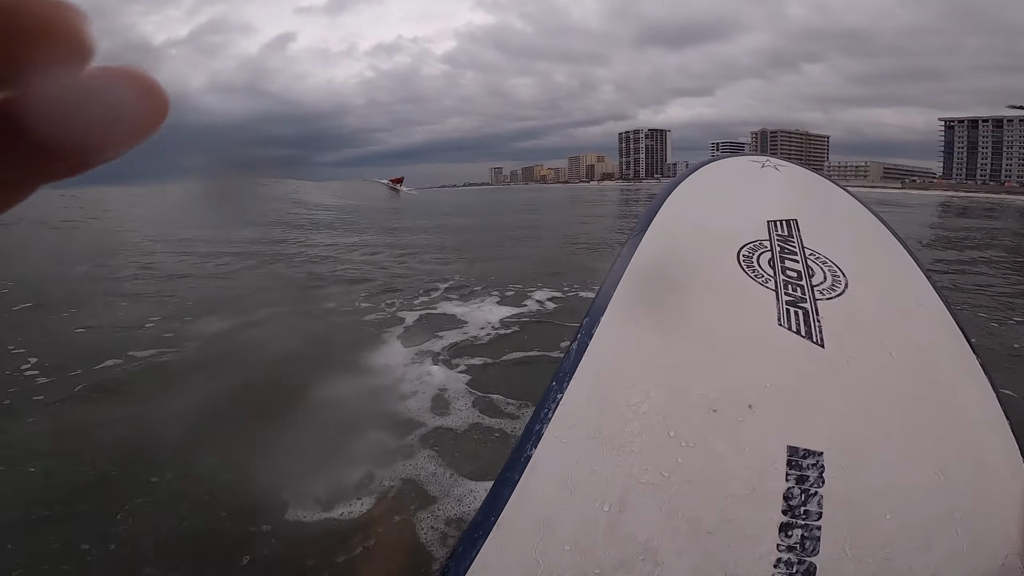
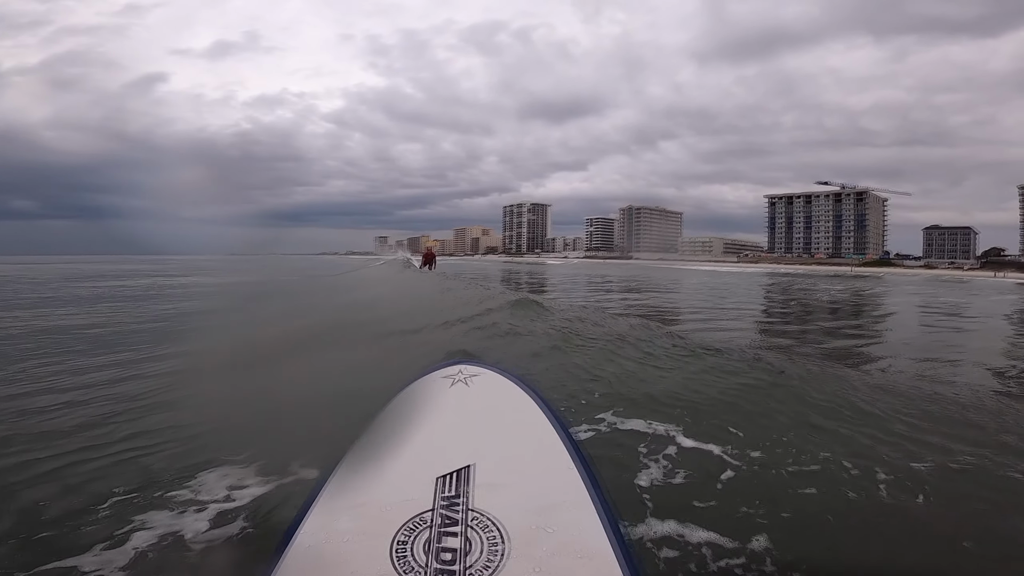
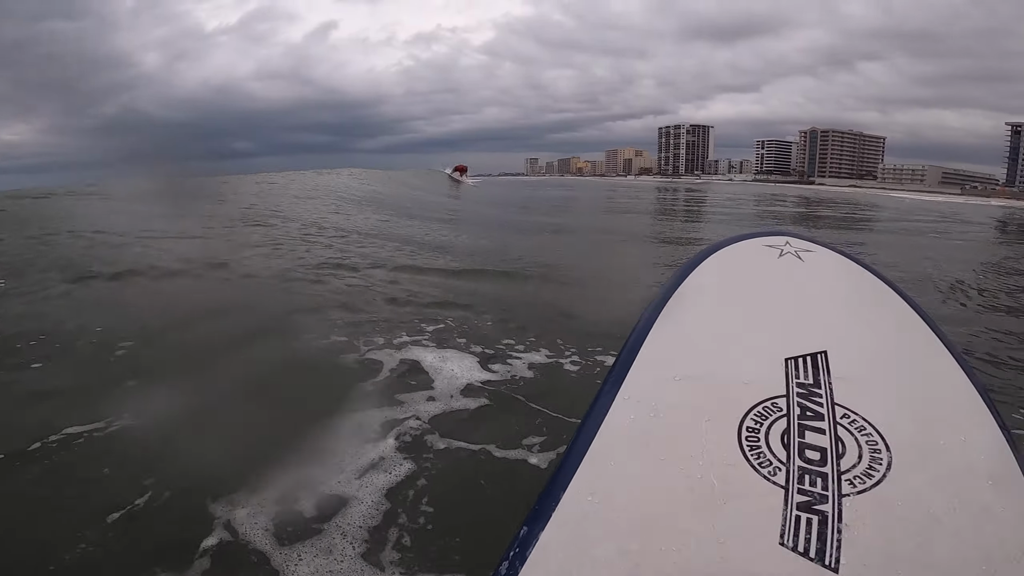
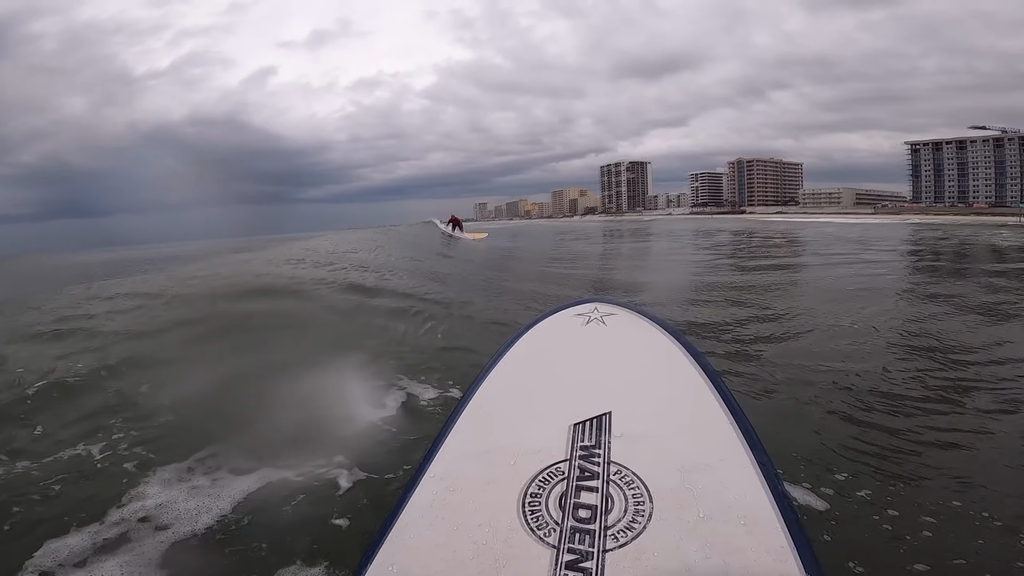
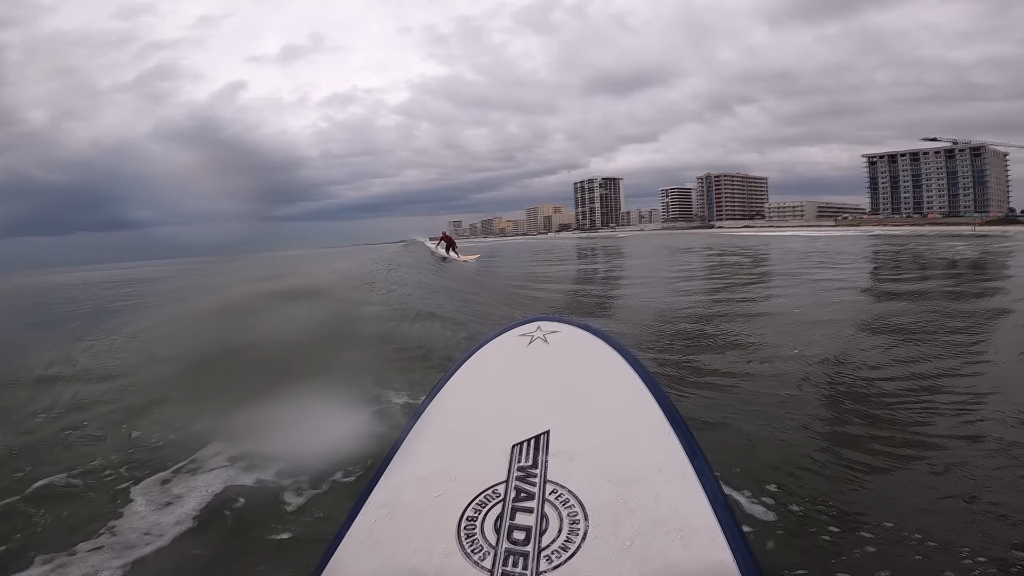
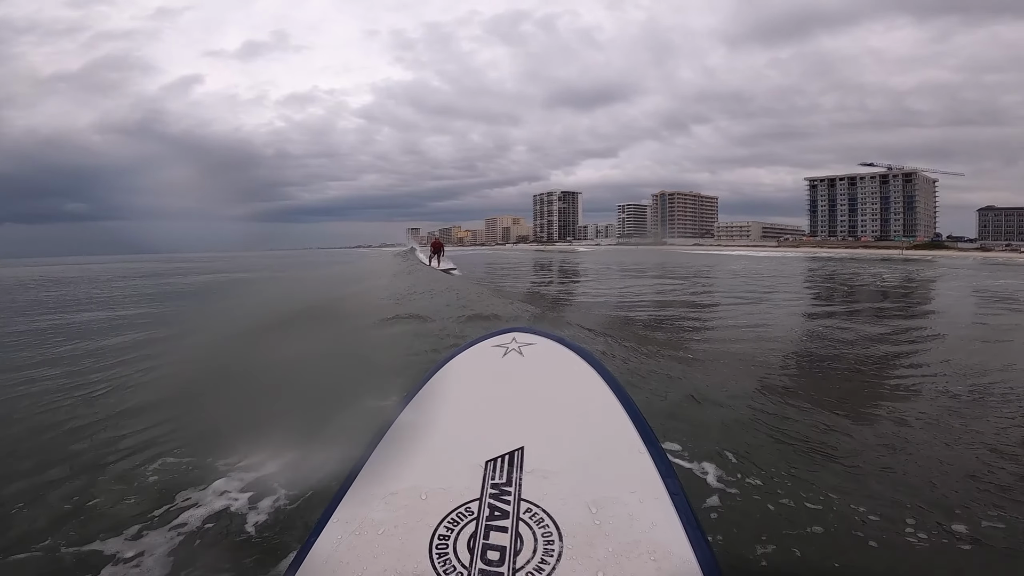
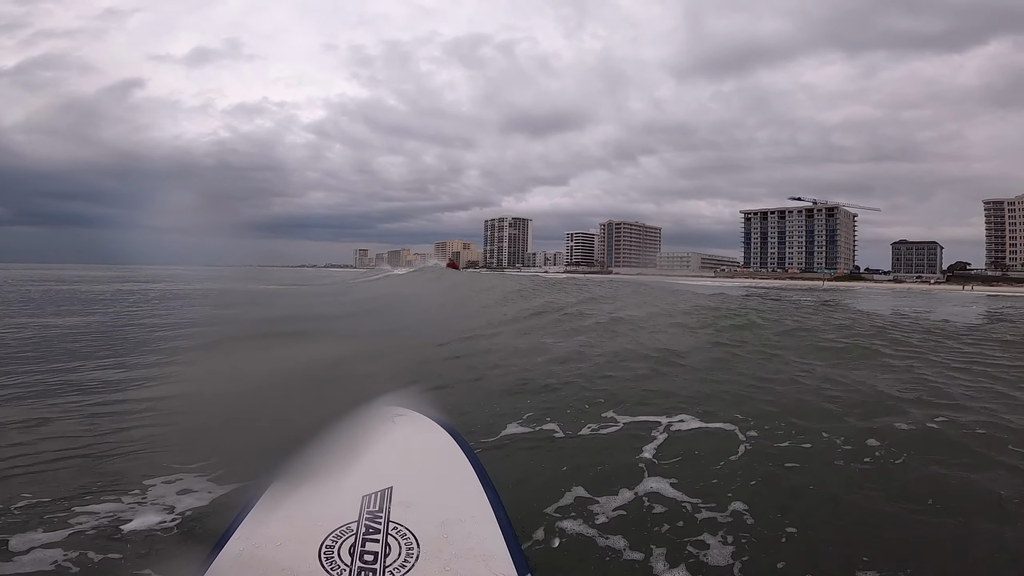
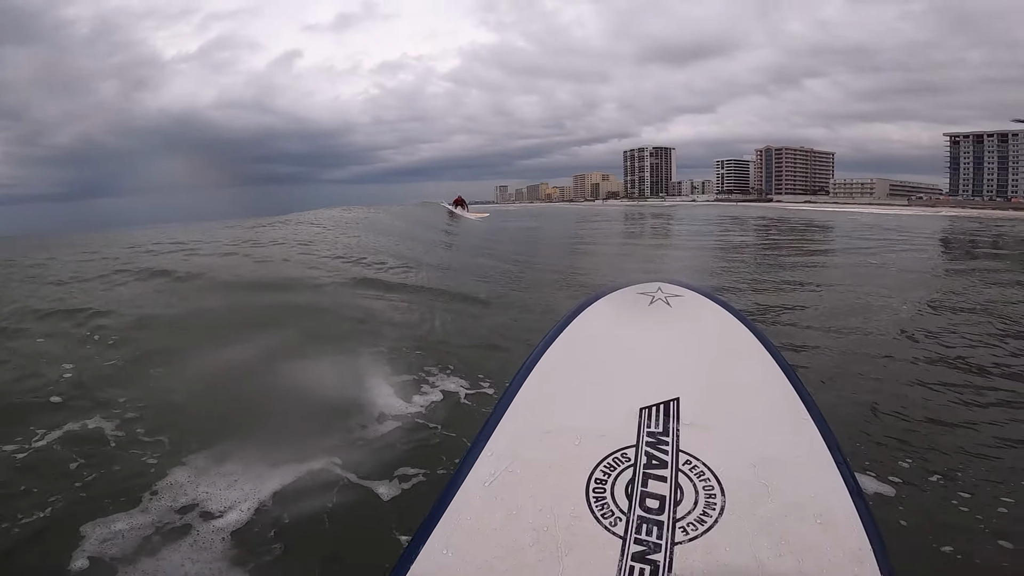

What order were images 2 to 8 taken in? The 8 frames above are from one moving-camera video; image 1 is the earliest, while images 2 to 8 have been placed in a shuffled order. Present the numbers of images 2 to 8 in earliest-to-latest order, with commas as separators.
3, 8, 4, 5, 6, 2, 7
